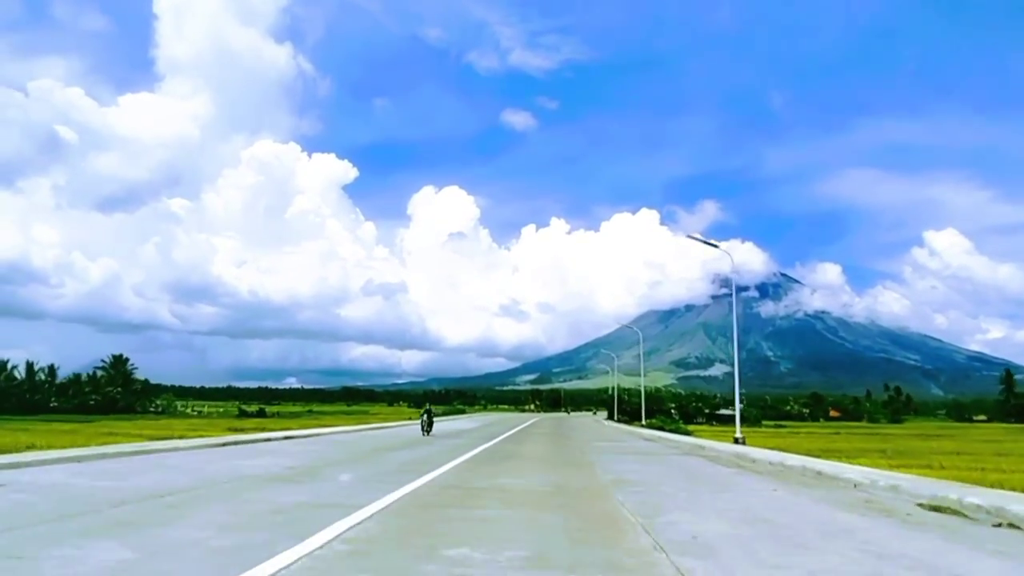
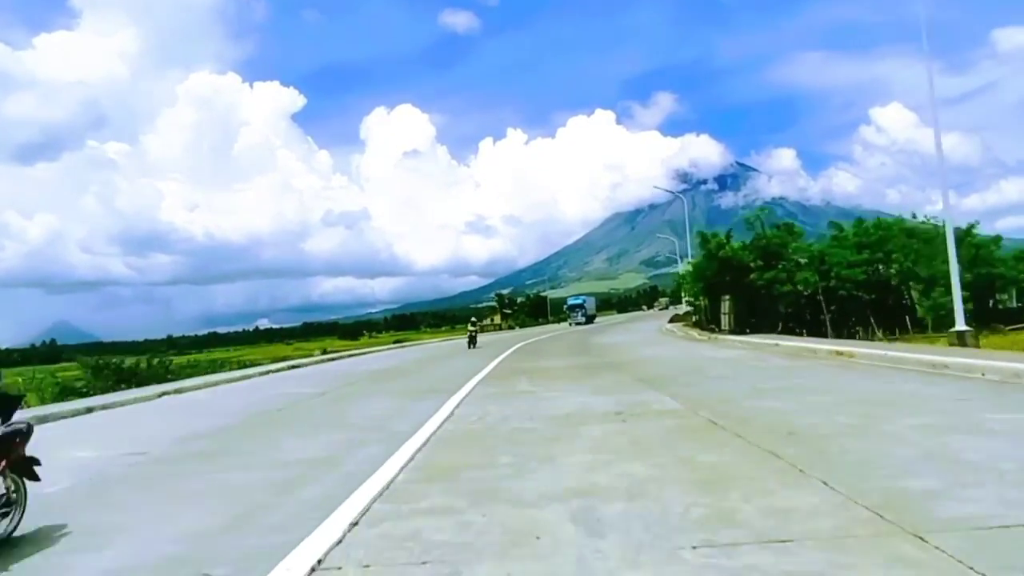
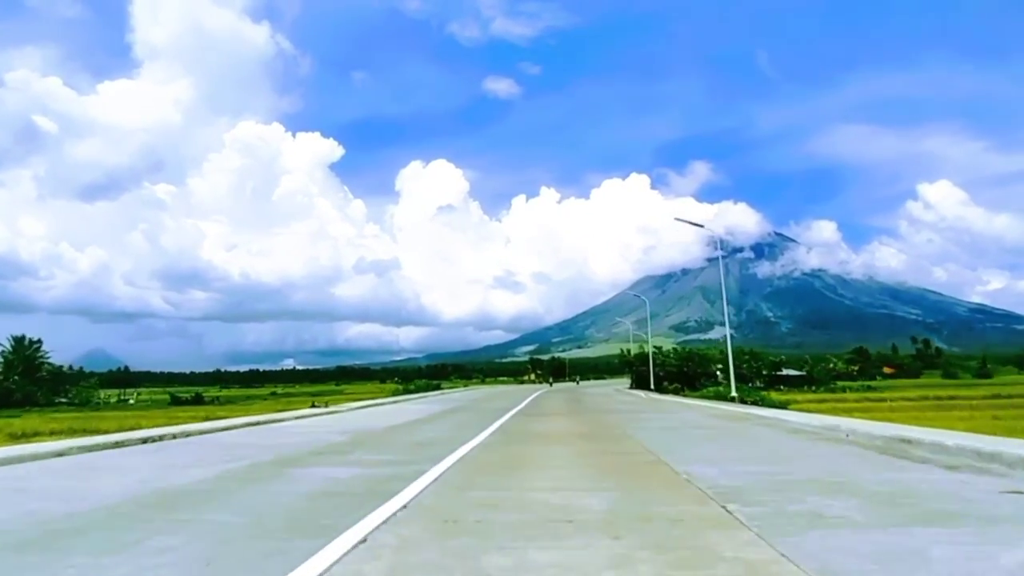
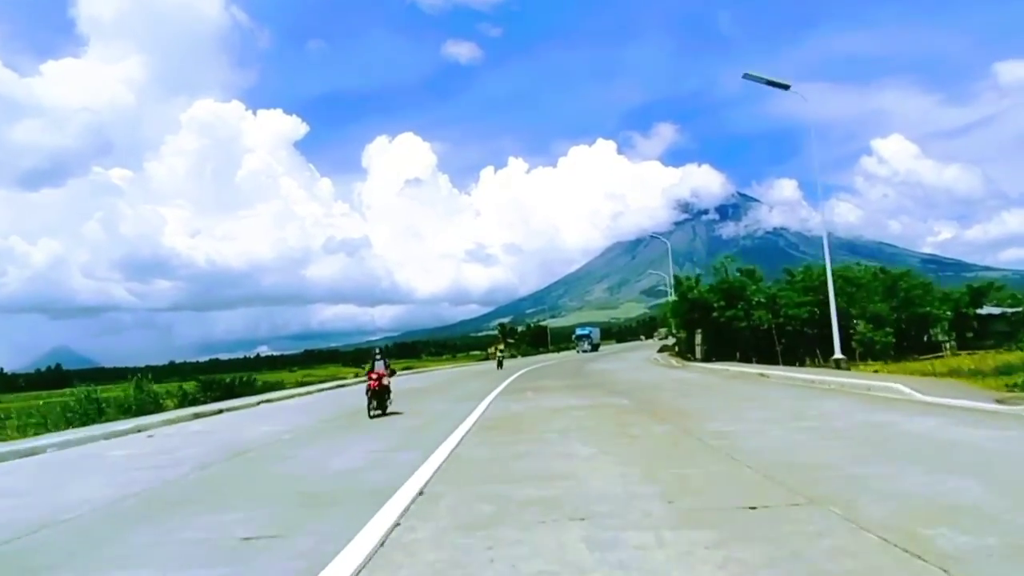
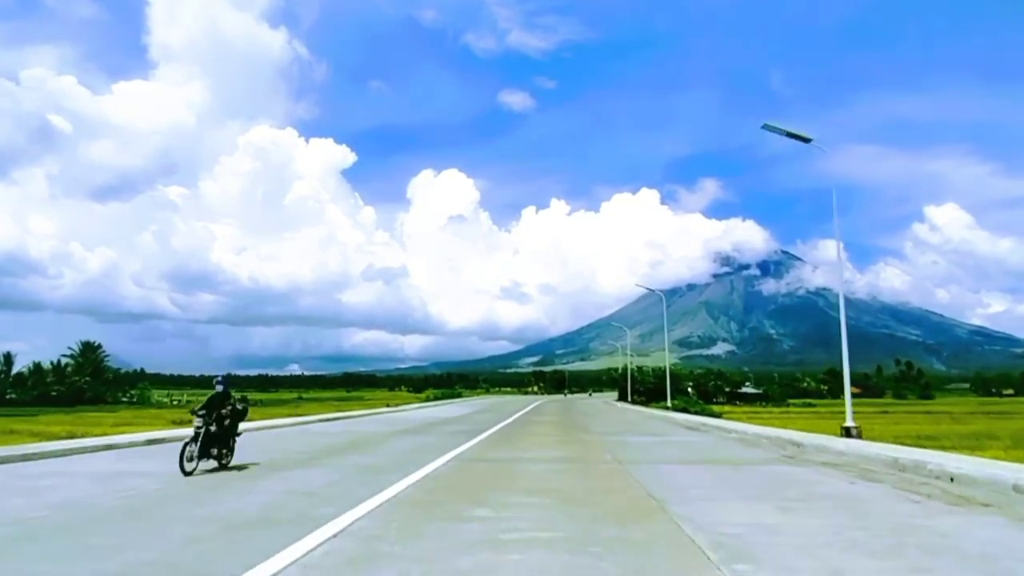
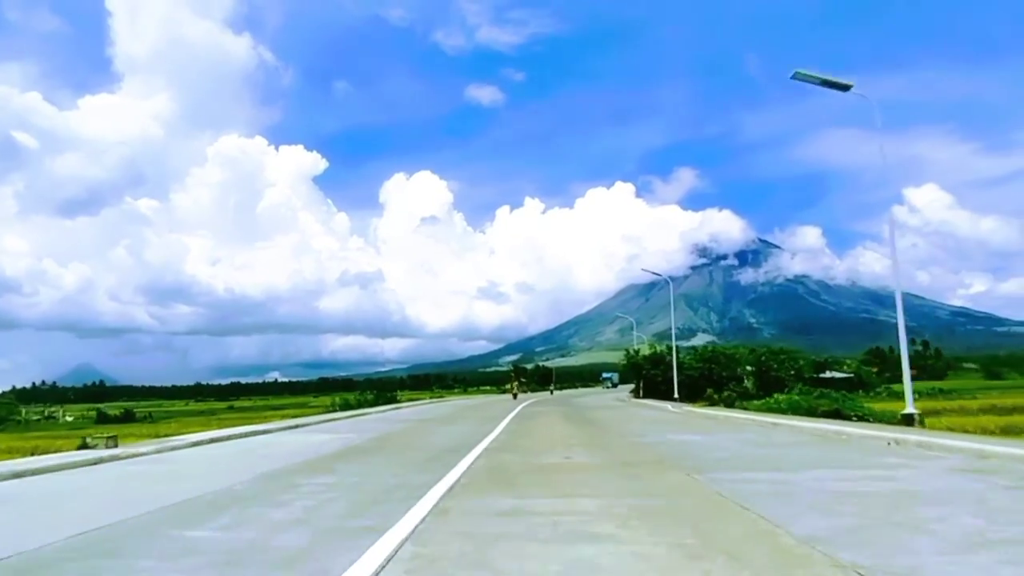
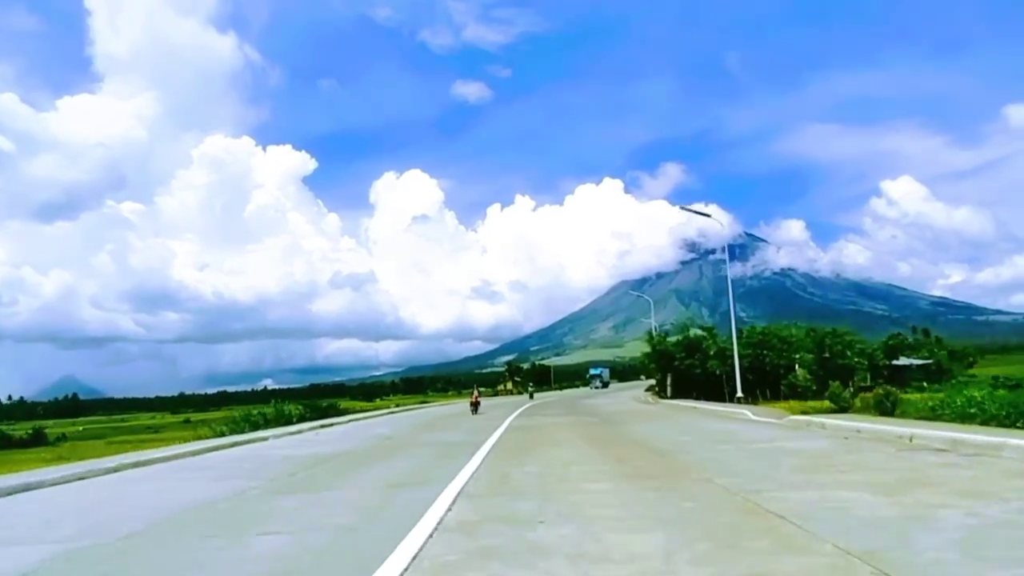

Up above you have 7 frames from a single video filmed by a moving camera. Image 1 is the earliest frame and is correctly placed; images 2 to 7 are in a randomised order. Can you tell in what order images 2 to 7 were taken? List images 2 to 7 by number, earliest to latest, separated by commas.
5, 3, 6, 7, 4, 2
